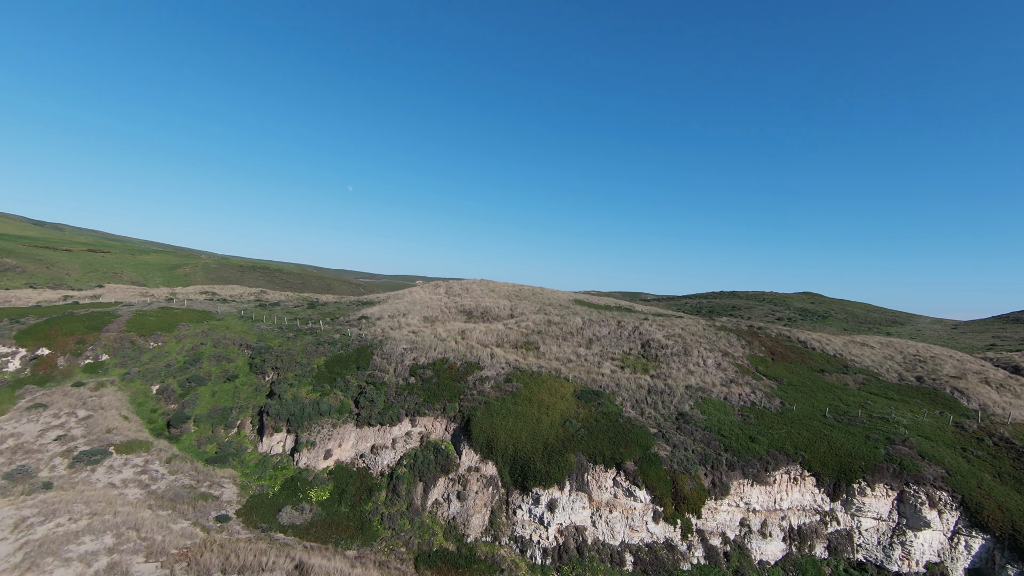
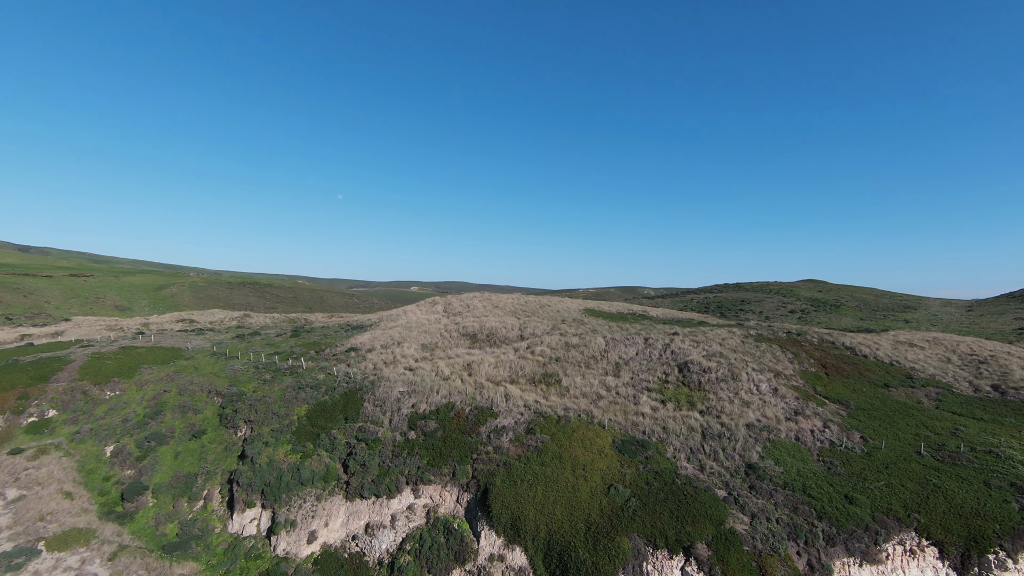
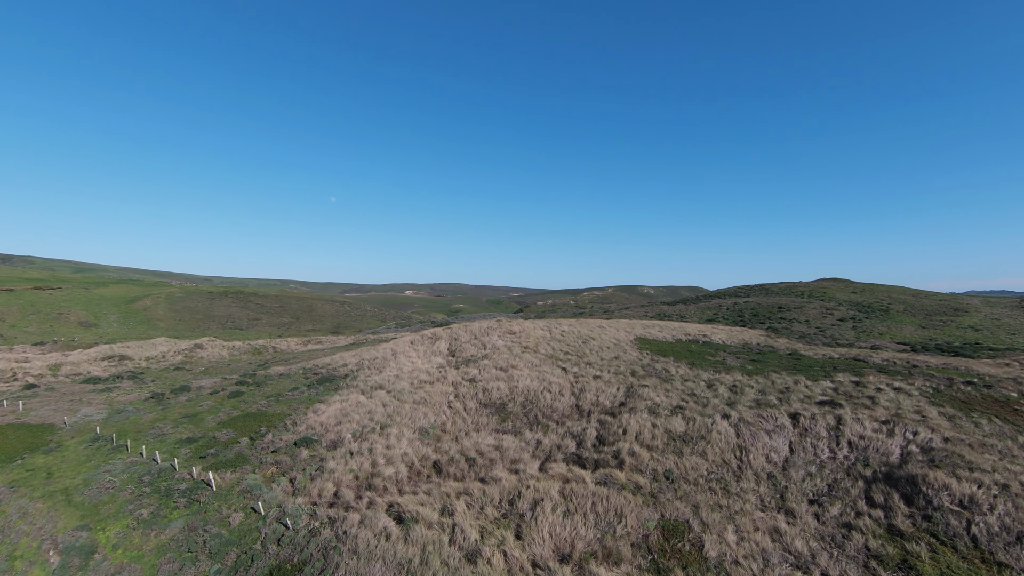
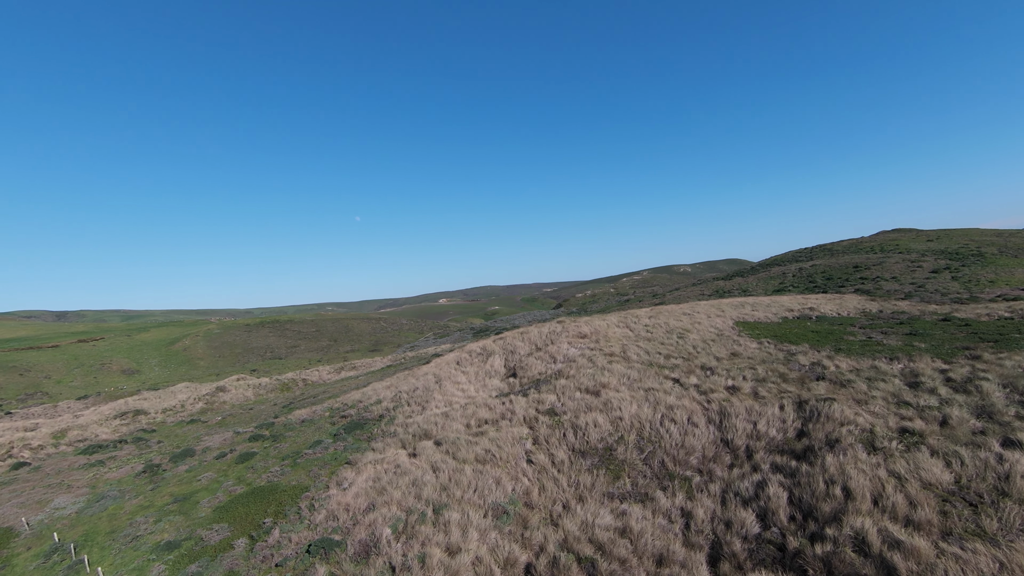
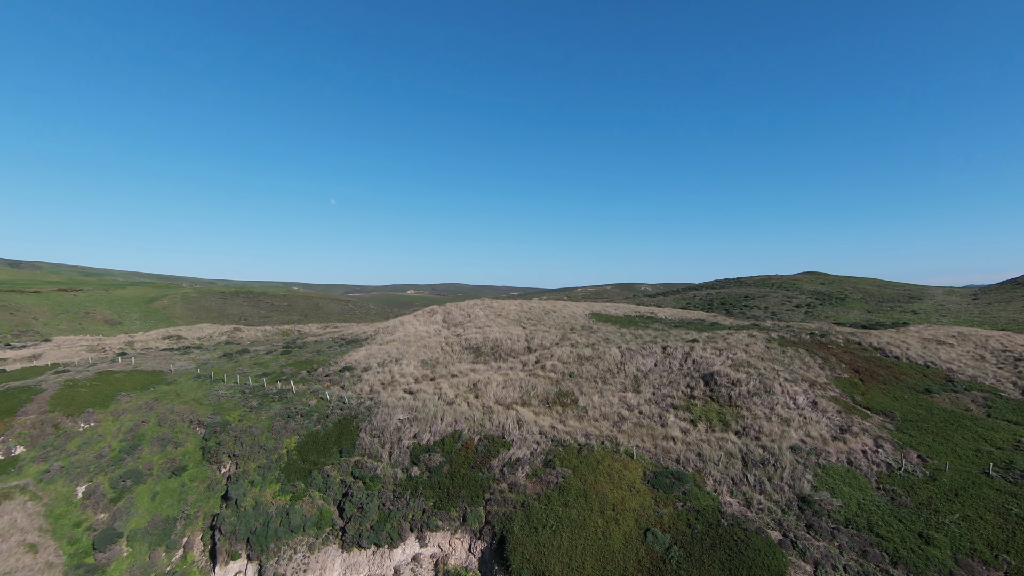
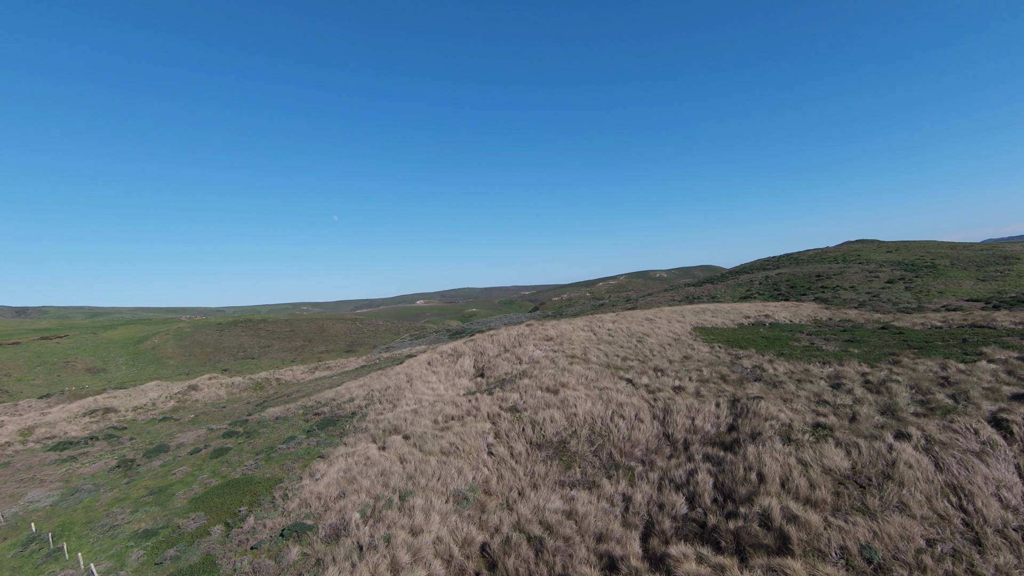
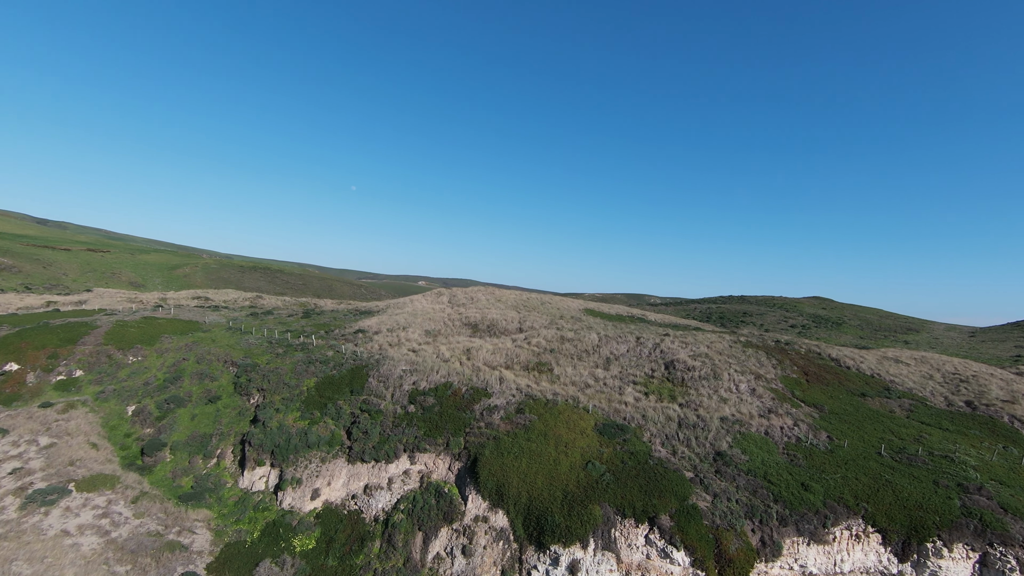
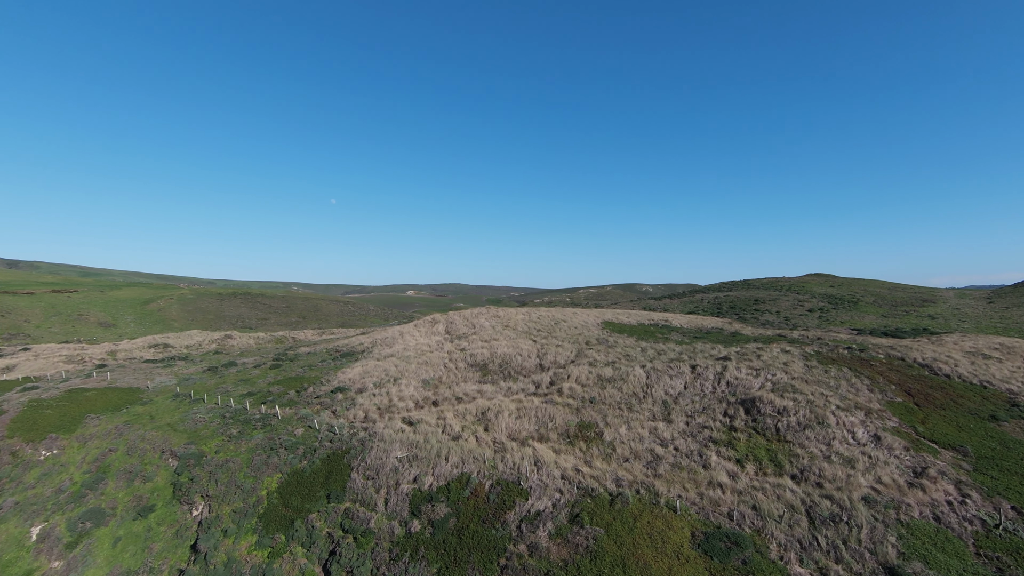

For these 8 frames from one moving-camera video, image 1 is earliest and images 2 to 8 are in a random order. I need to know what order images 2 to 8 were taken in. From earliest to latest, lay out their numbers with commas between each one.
7, 2, 5, 8, 3, 6, 4
